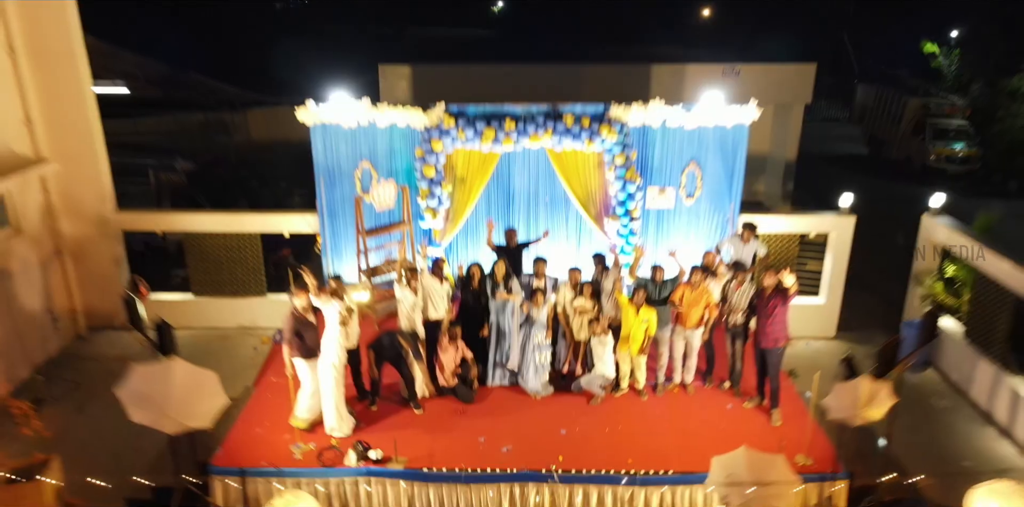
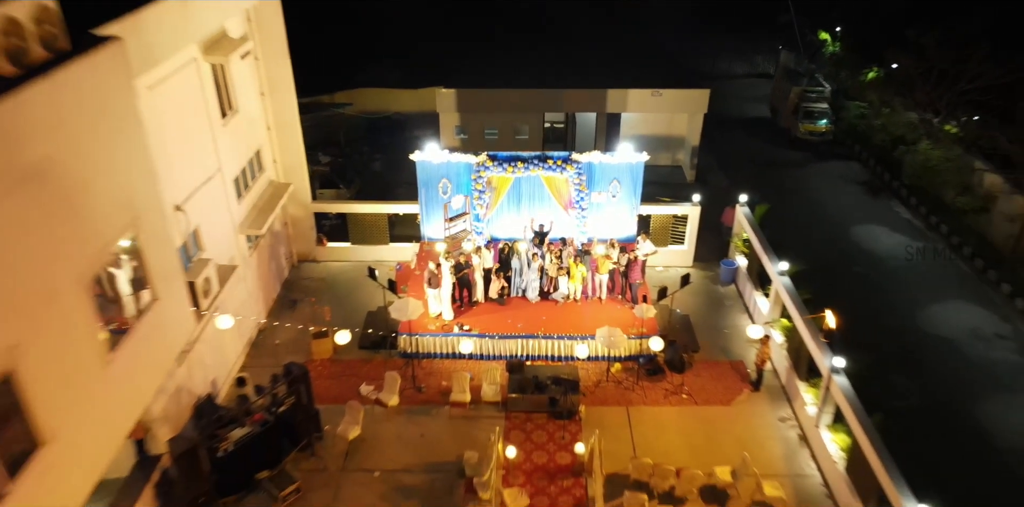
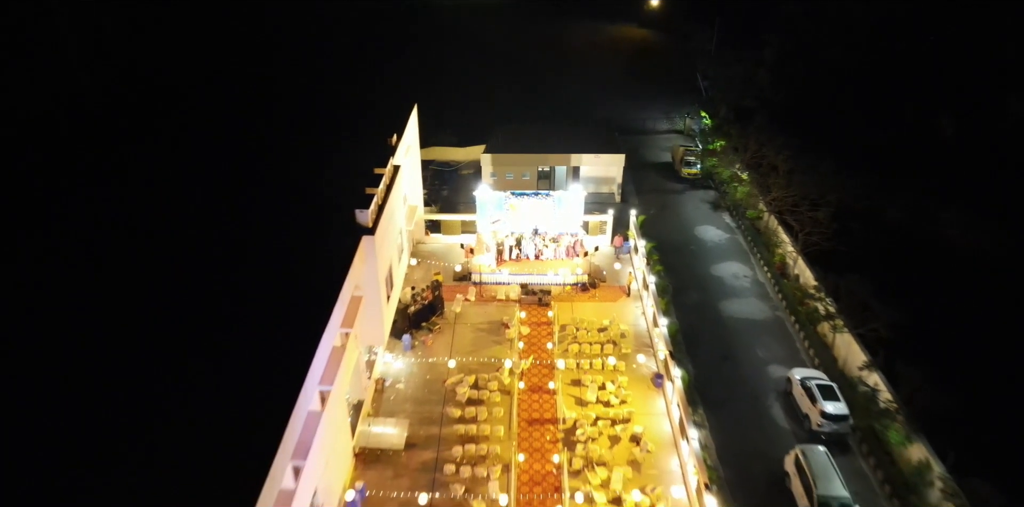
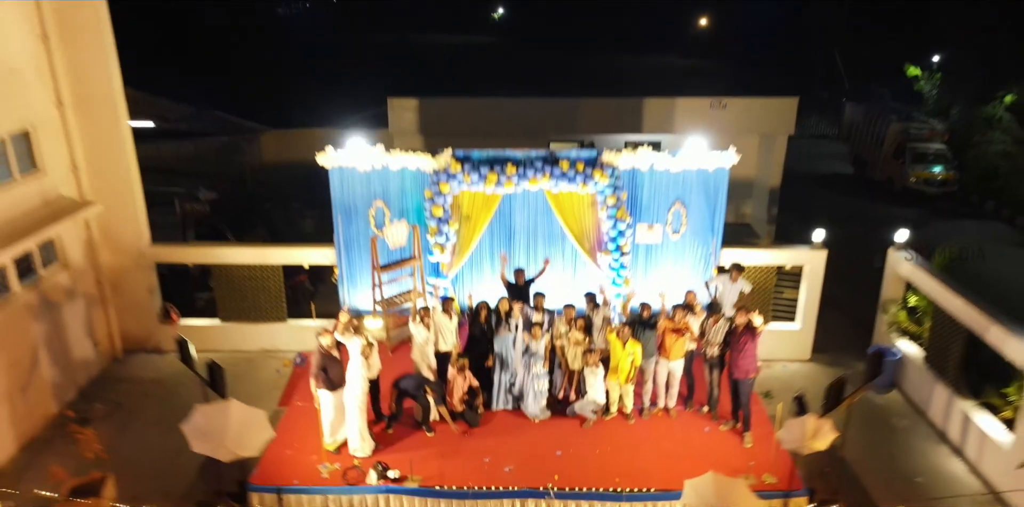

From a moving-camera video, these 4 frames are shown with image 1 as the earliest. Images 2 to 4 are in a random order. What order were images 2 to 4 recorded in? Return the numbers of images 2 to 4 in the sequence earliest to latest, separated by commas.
4, 2, 3
